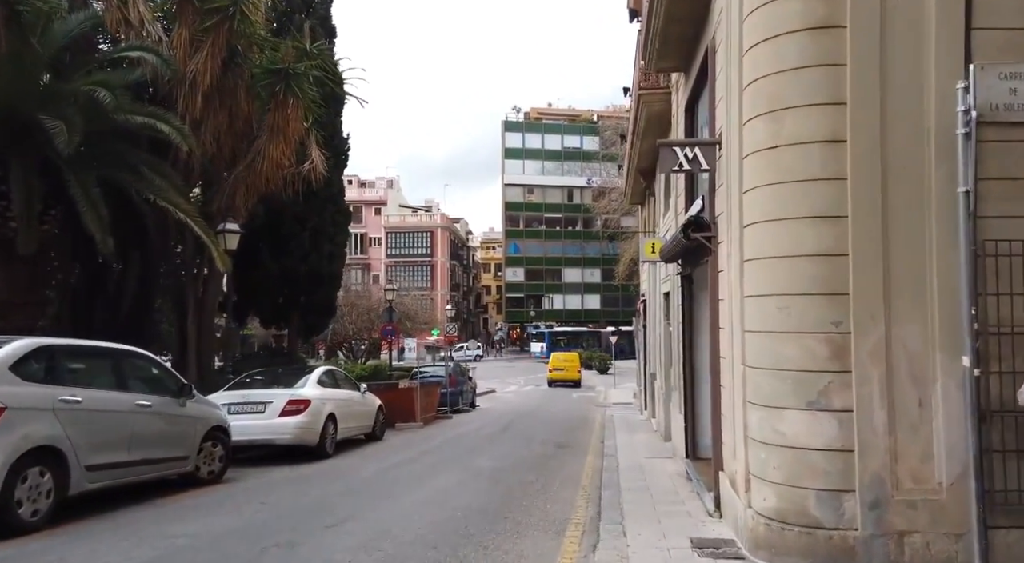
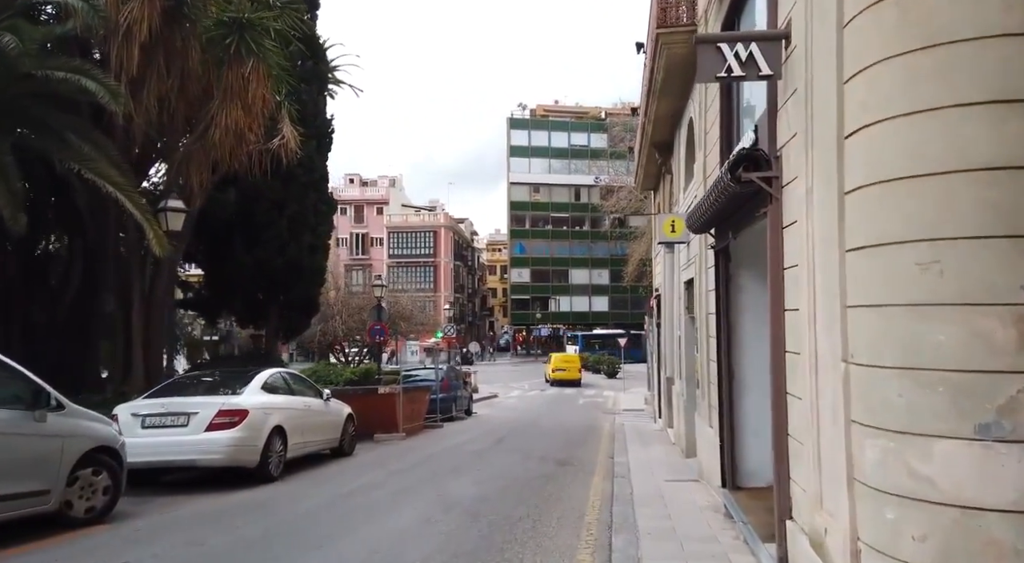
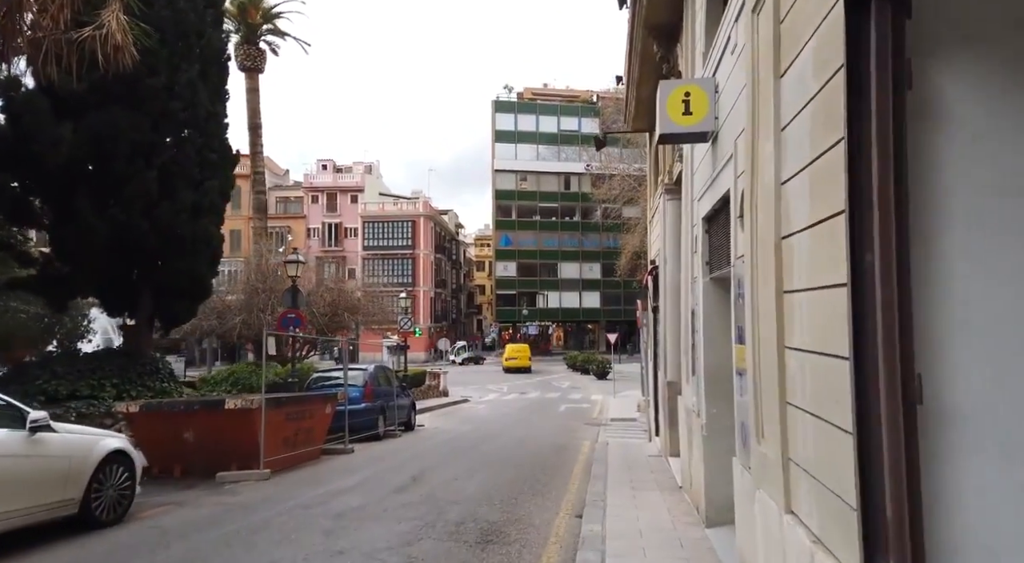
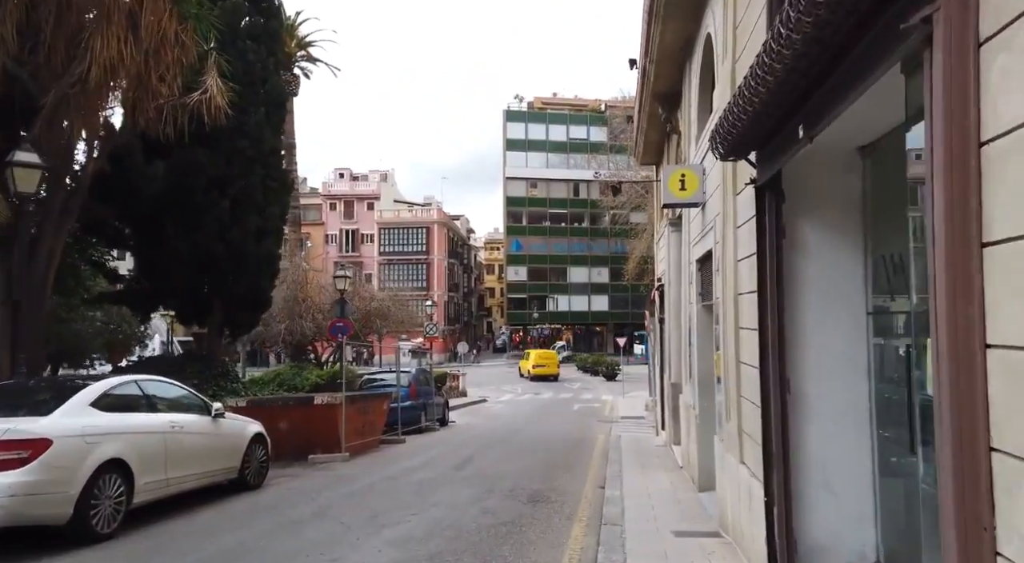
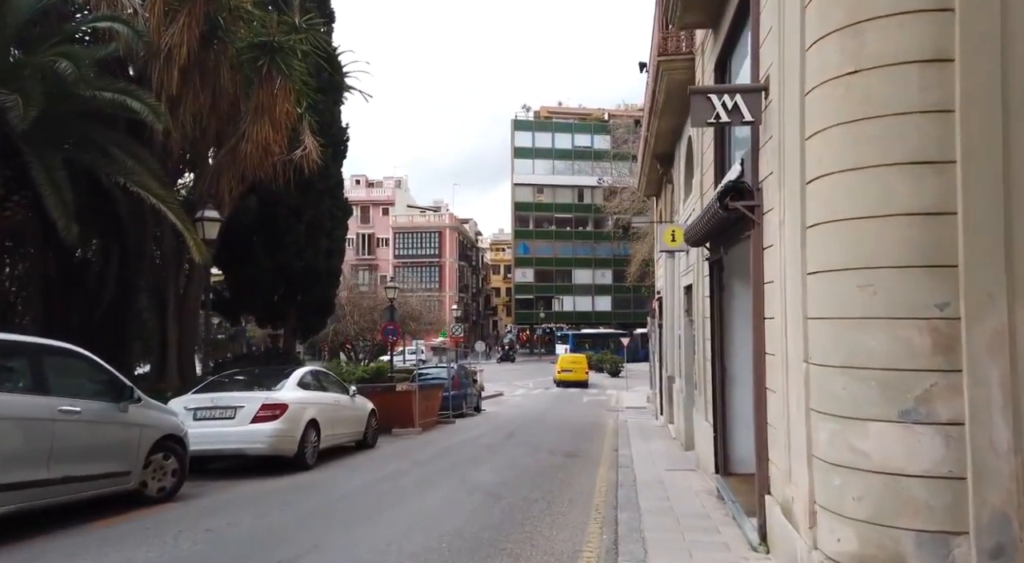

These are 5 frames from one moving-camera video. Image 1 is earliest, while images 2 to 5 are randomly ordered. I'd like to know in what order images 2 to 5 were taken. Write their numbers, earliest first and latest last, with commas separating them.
5, 2, 4, 3
